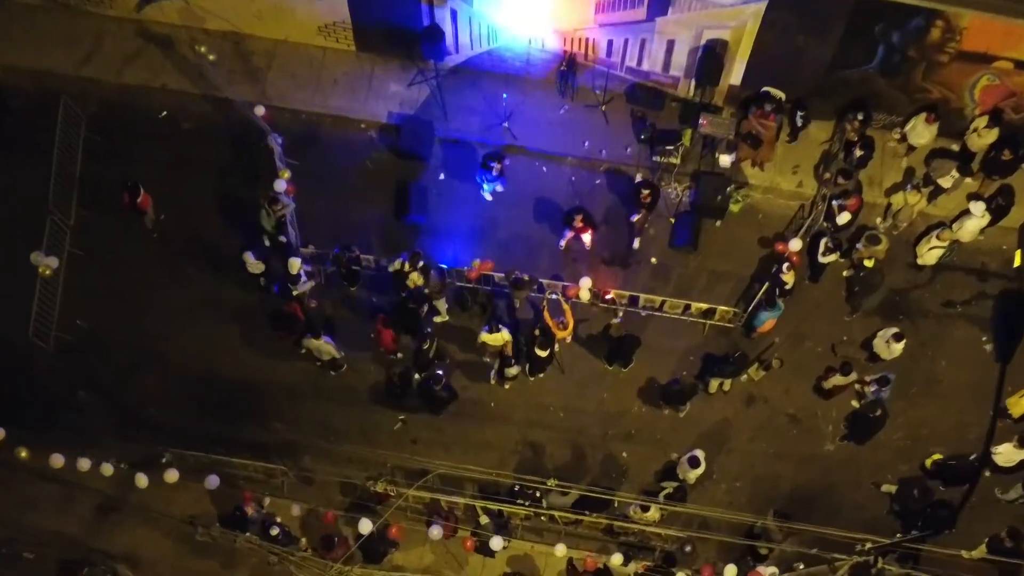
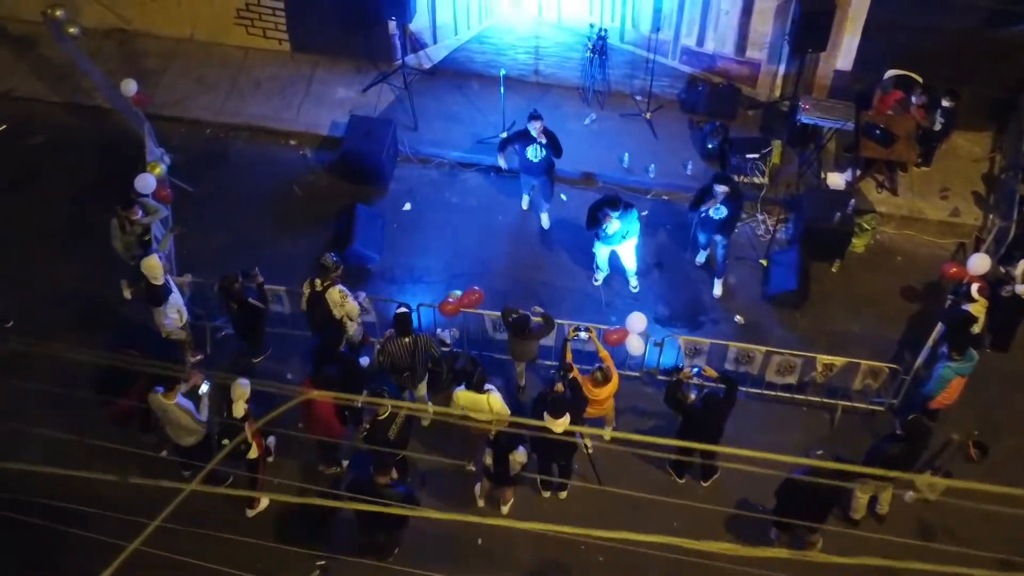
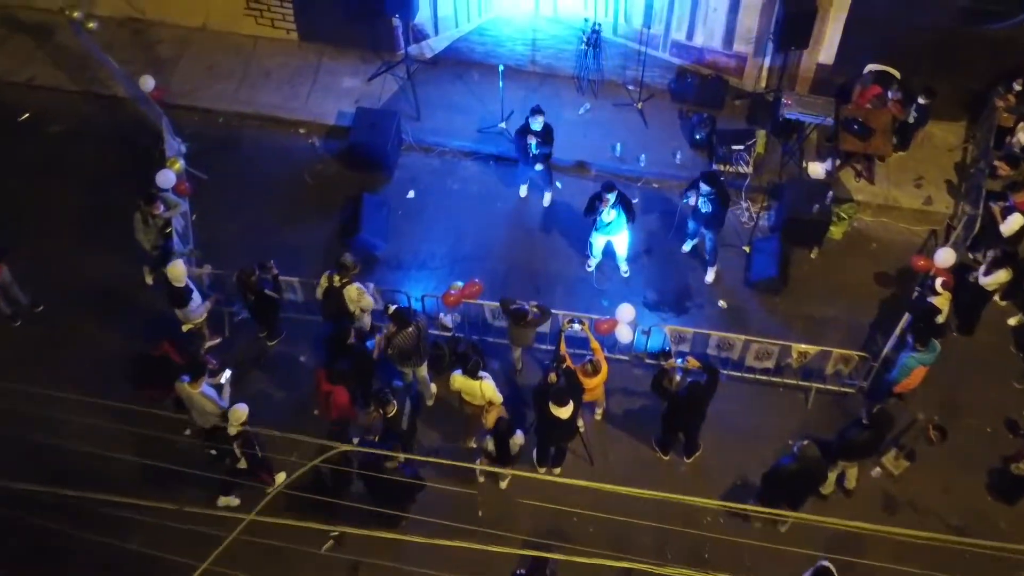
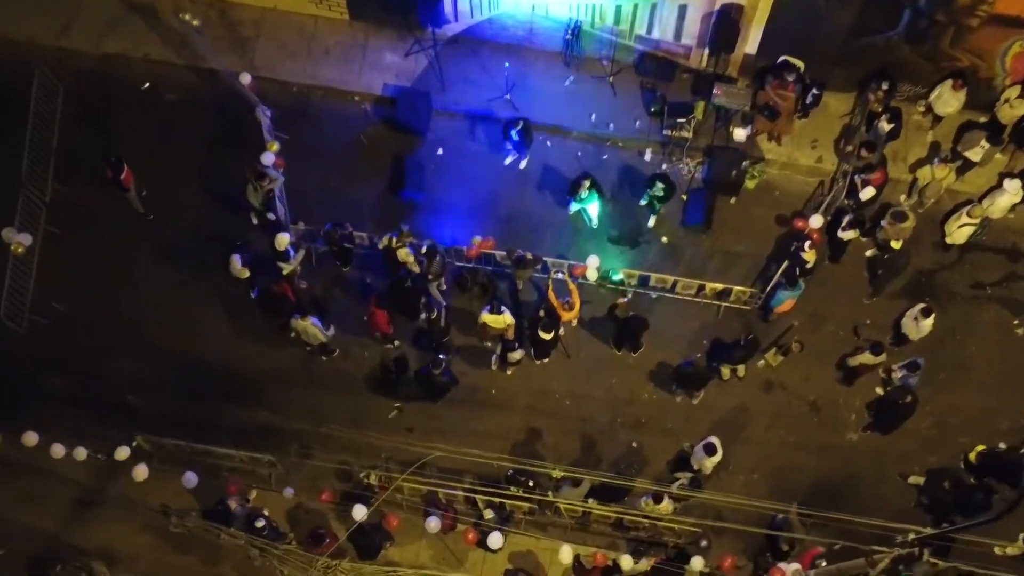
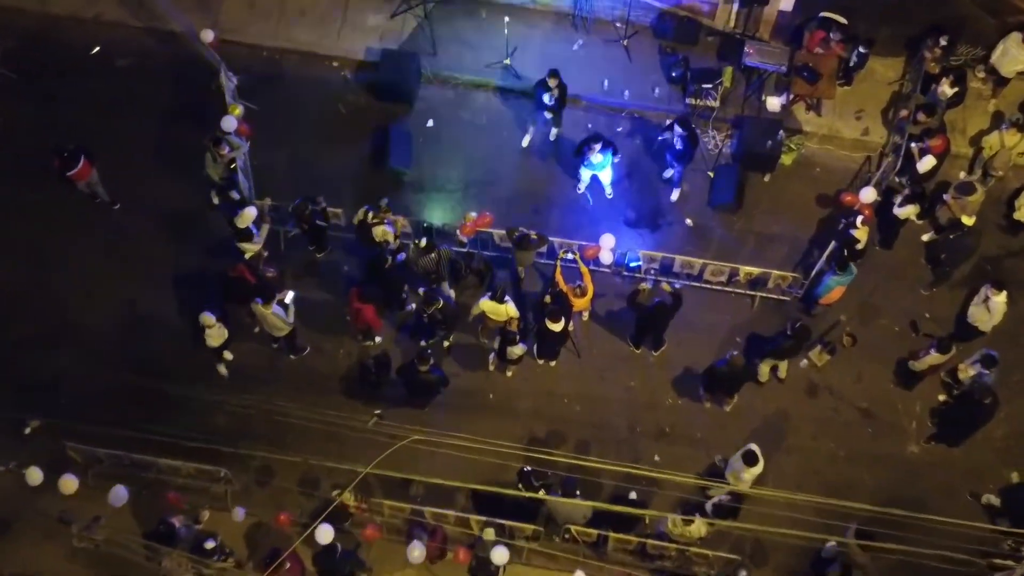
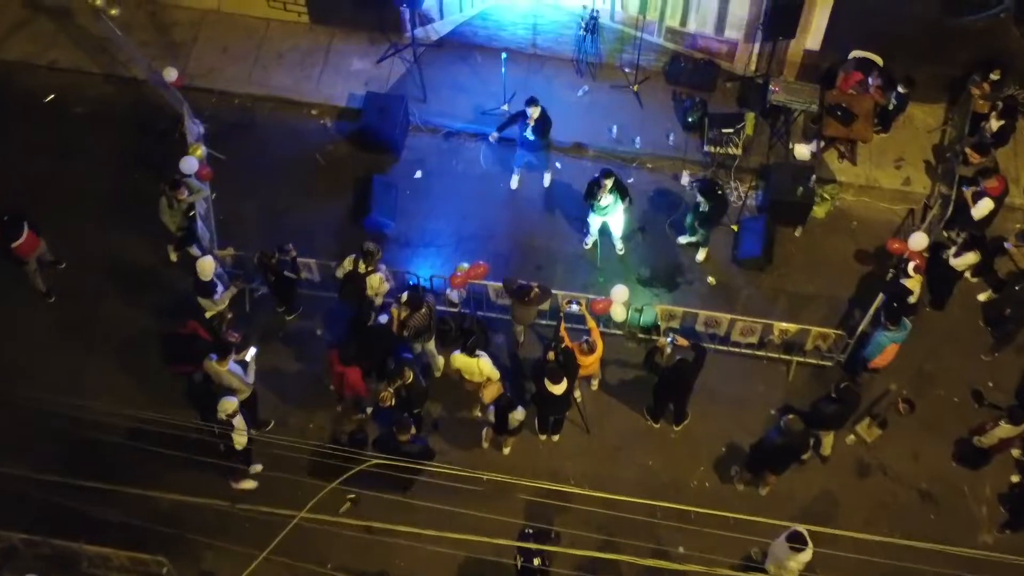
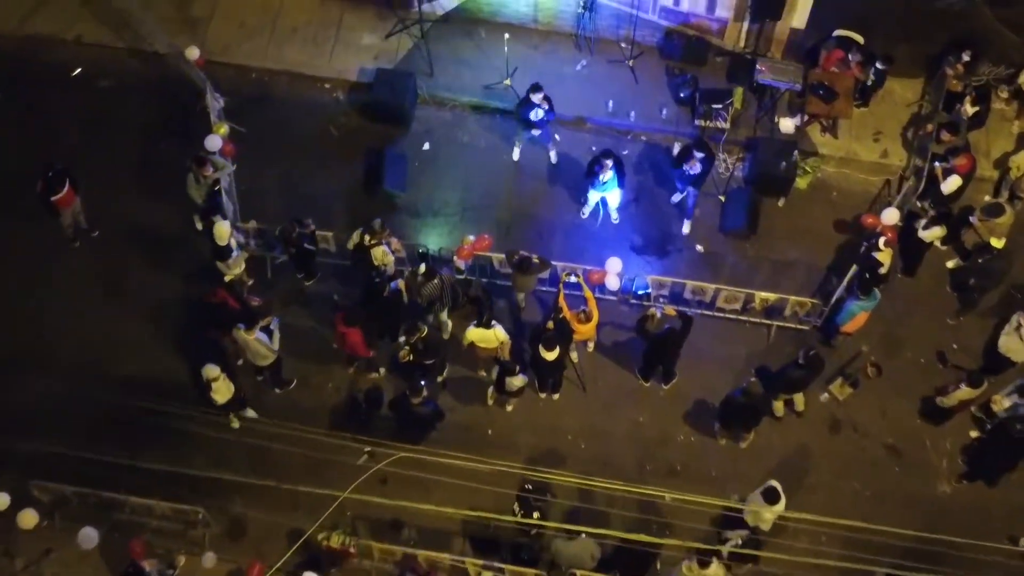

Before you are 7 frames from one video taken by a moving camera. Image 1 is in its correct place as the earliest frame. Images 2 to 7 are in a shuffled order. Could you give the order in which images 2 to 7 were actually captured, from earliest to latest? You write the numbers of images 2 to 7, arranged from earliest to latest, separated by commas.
4, 5, 7, 6, 3, 2
